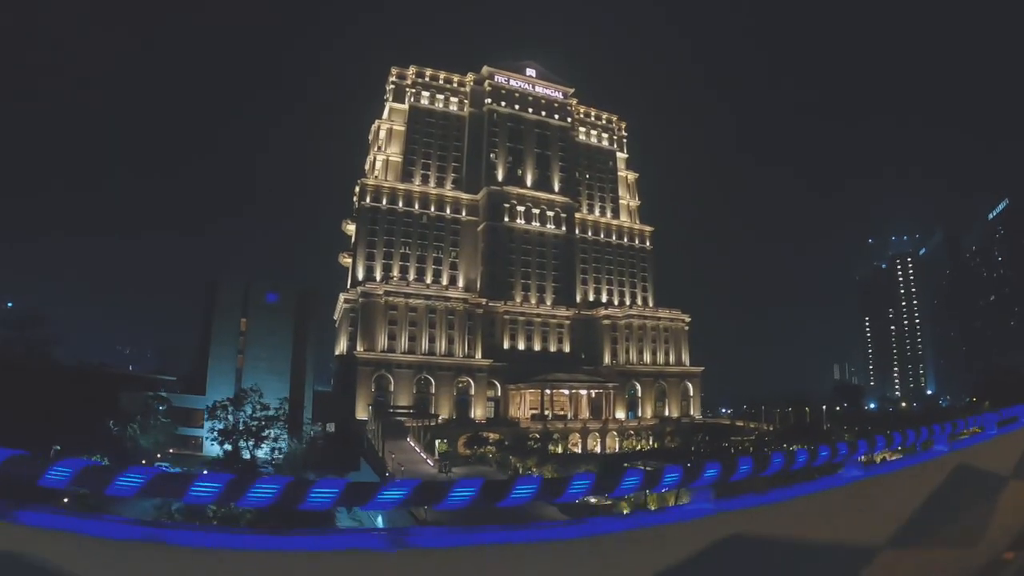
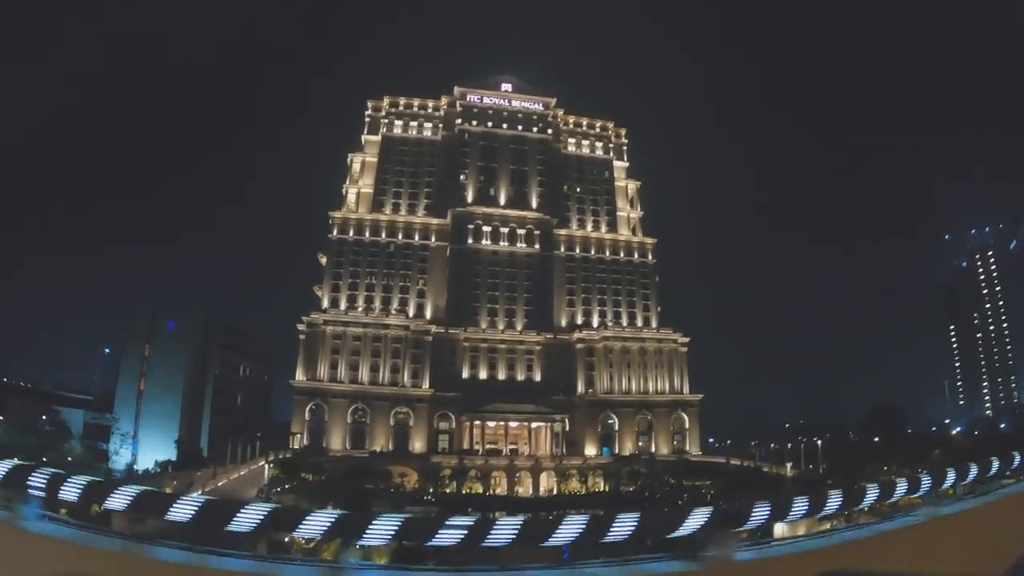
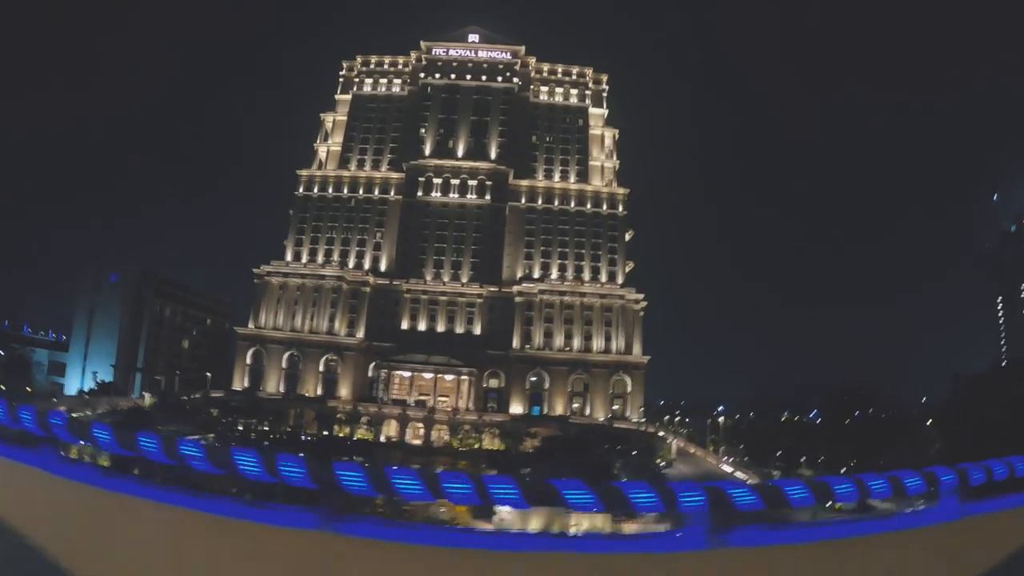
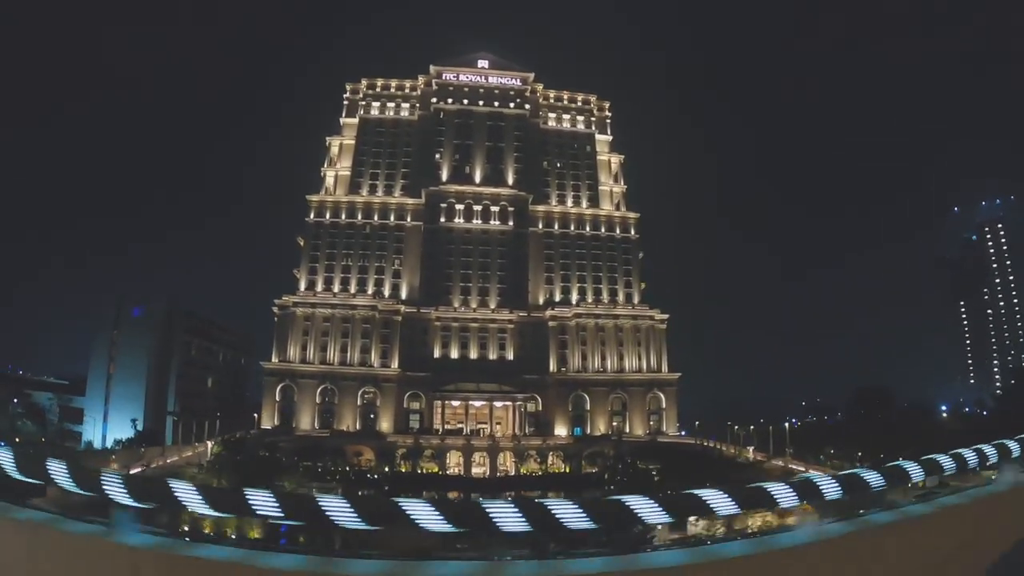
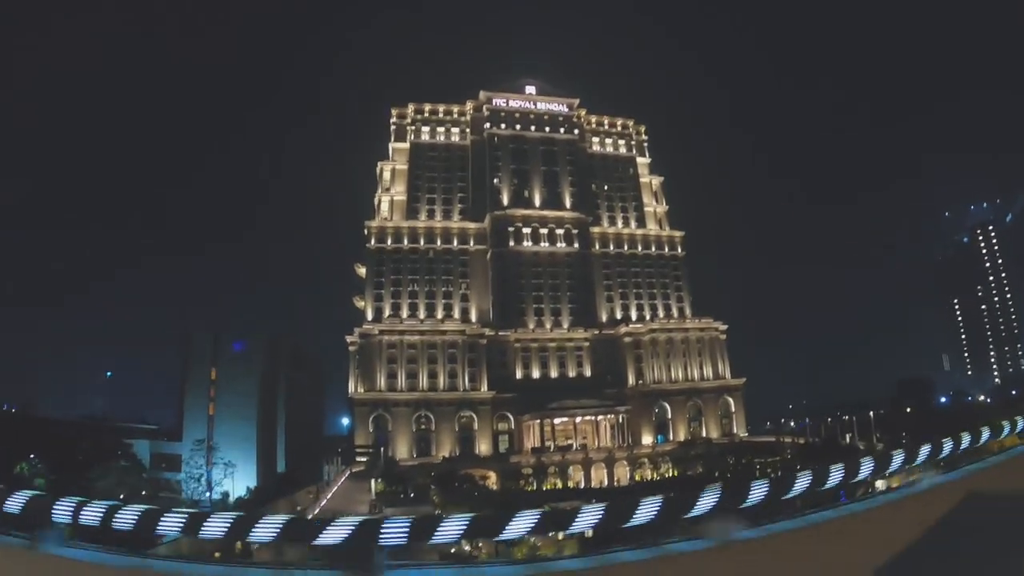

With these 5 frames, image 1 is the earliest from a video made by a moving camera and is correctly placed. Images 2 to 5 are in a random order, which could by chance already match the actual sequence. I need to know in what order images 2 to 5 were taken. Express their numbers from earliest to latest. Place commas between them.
5, 2, 4, 3
